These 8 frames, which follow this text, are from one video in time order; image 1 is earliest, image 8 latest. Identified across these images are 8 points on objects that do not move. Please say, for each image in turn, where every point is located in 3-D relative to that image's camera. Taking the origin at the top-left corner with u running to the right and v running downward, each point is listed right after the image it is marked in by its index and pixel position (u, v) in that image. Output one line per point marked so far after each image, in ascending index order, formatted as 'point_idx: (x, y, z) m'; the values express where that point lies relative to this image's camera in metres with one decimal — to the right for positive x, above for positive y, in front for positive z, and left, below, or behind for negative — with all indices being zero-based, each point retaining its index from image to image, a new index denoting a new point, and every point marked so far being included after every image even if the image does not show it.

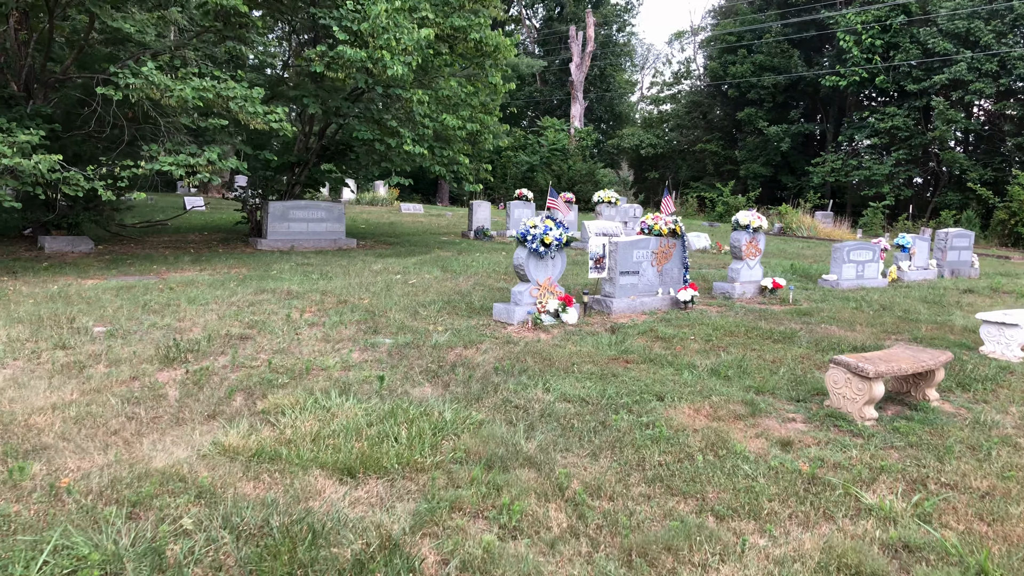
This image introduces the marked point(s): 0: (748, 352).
0: (+1.9, -0.5, +7.1) m
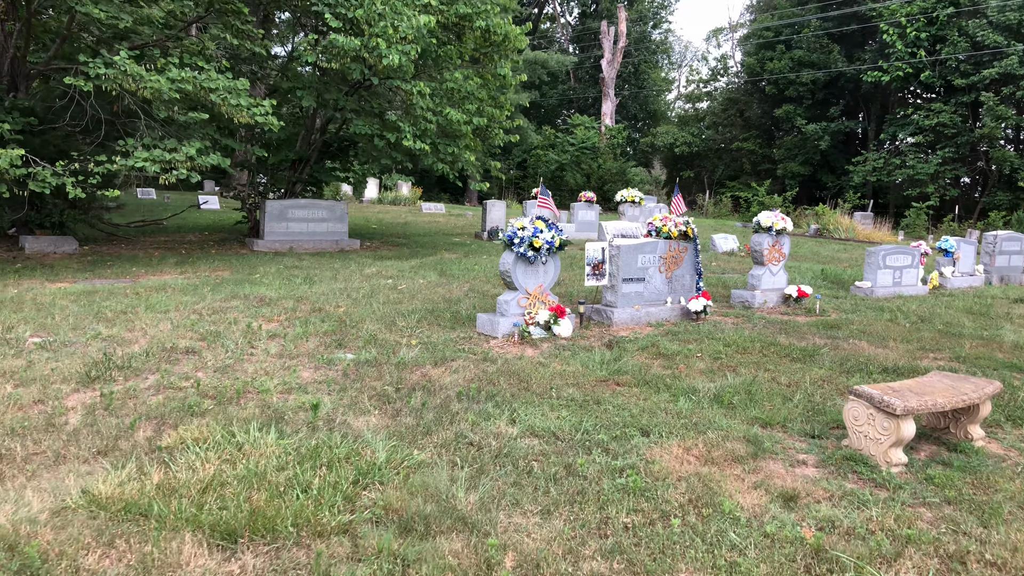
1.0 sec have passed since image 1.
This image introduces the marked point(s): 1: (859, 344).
0: (+1.8, -0.6, +6.2) m
1: (+2.9, -0.5, +7.4) m
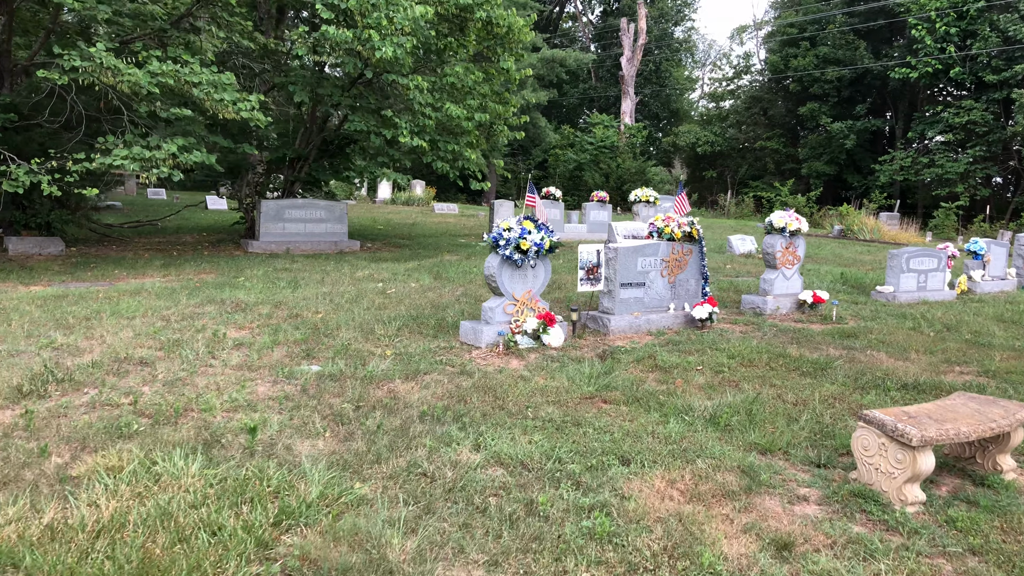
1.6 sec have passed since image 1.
0: (+1.6, -0.7, +5.6) m
1: (+2.8, -0.5, +6.8) m
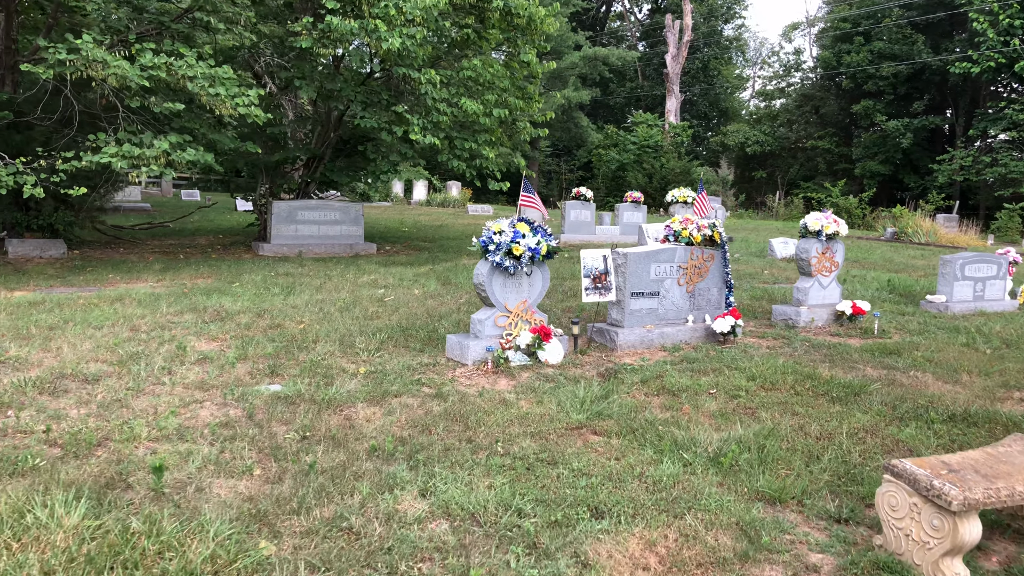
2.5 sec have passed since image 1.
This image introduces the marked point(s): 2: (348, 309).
0: (+1.5, -0.7, +4.9) m
1: (+2.8, -0.6, +5.9) m
2: (-1.4, -0.2, +7.5) m
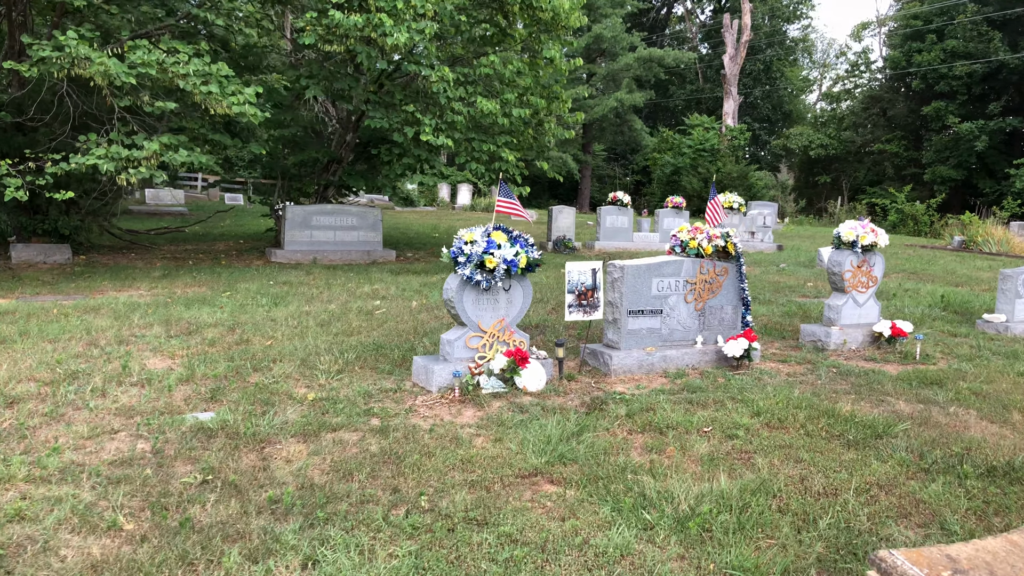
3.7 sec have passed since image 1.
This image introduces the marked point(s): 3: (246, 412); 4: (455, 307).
0: (+1.3, -0.8, +4.1) m
1: (+2.6, -0.7, +5.1) m
2: (-1.4, -0.3, +7.0) m
3: (-1.4, -0.6, +4.6) m
4: (-0.3, -0.1, +5.2) m
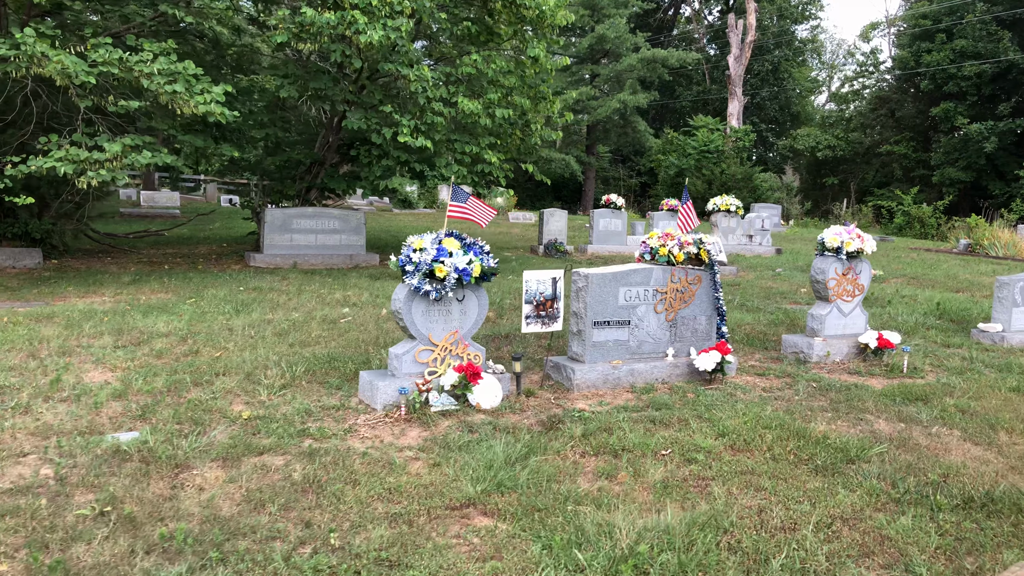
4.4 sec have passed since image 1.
0: (+1.0, -0.9, +3.8) m
1: (+2.3, -0.8, +4.7) m
2: (-1.7, -0.3, +6.7) m
3: (-1.7, -0.7, +4.3) m
4: (-0.6, -0.2, +4.9) m
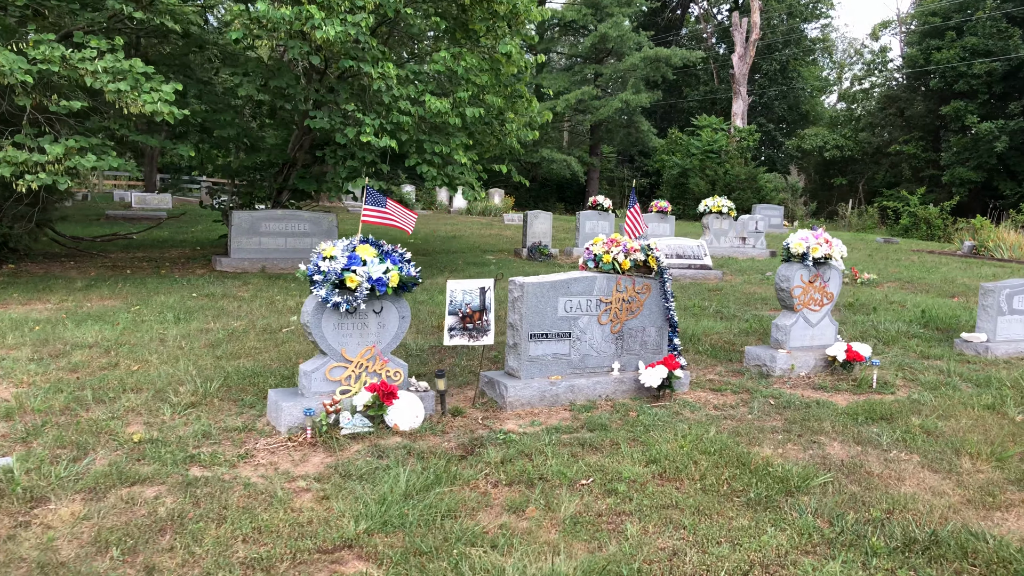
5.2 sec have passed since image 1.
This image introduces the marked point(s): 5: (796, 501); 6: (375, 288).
0: (+0.6, -1.0, +3.4) m
1: (+1.9, -0.9, +4.3) m
2: (-2.1, -0.4, +6.3) m
3: (-2.1, -0.8, +4.0) m
4: (-1.0, -0.2, +4.5) m
5: (+1.2, -0.9, +3.8) m
6: (-0.7, 0.0, +4.5) m
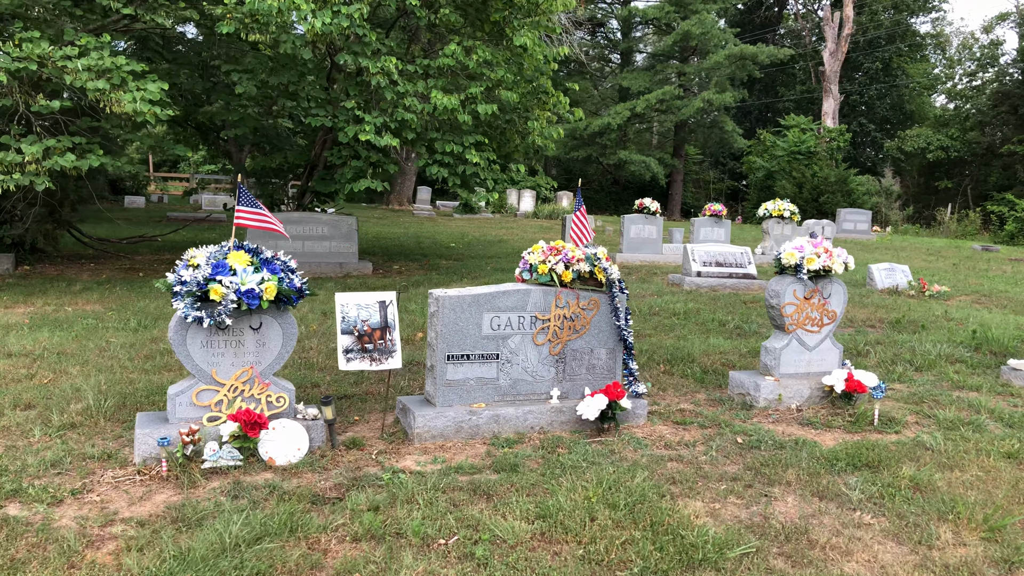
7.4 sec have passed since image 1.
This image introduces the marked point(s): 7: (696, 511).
0: (-0.1, -1.0, +2.7) m
1: (+1.4, -1.0, +3.4) m
2: (-2.4, -0.5, +5.9) m
3: (-2.6, -0.8, +3.6) m
4: (-1.5, -0.3, +4.0) m
5: (+0.6, -1.0, +3.0) m
6: (-1.2, -0.1, +3.9) m
7: (+0.8, -0.9, +3.6) m
